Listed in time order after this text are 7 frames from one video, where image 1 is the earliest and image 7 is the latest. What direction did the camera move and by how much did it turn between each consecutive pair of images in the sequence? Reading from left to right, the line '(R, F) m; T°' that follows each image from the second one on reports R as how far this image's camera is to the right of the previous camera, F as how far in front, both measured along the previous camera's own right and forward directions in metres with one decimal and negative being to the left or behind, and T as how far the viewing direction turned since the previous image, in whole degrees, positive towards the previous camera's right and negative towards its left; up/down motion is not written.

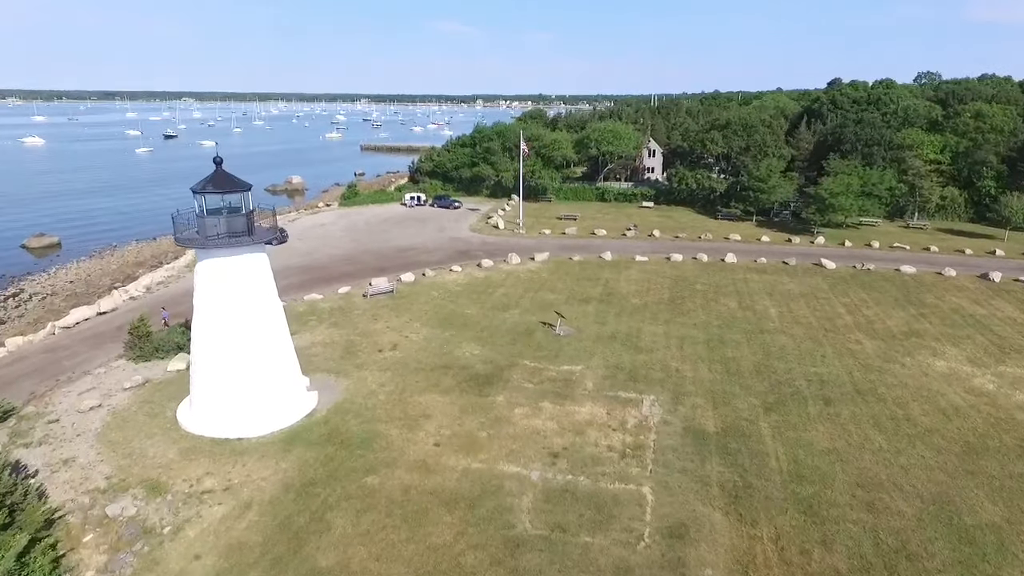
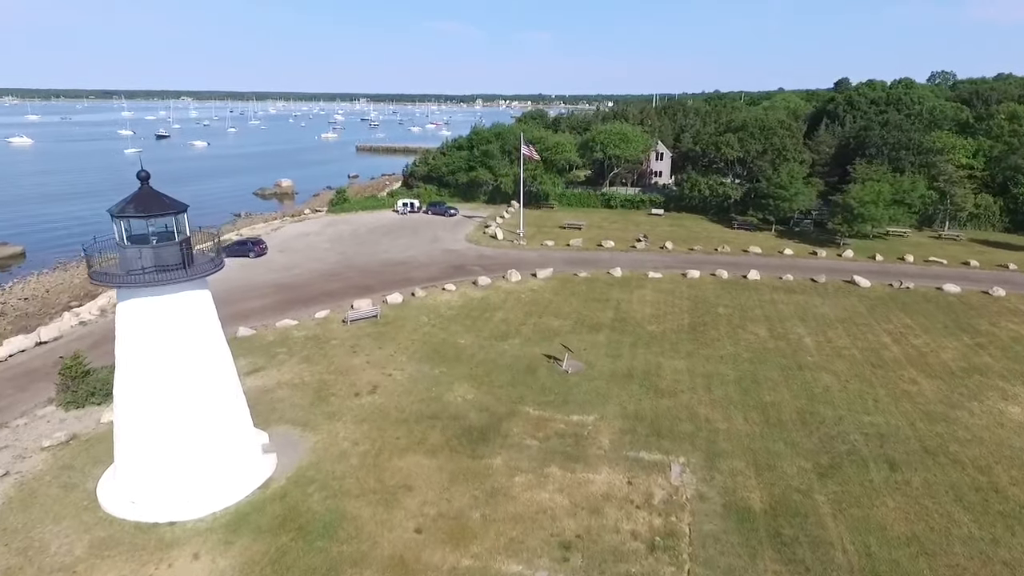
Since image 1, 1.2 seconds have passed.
(0.0, +3.8) m; 0°
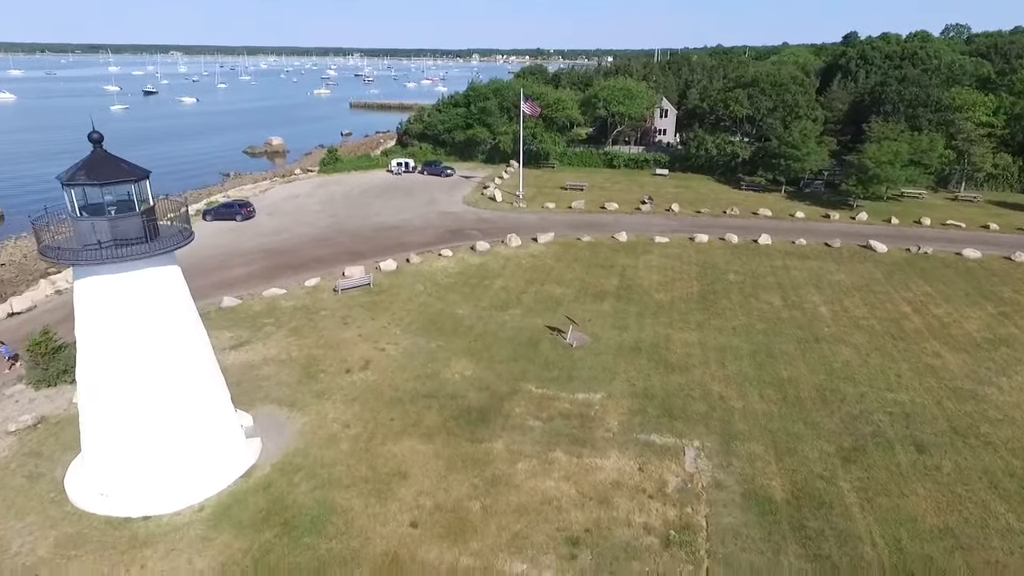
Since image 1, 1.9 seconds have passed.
(-0.1, +1.6) m; 0°
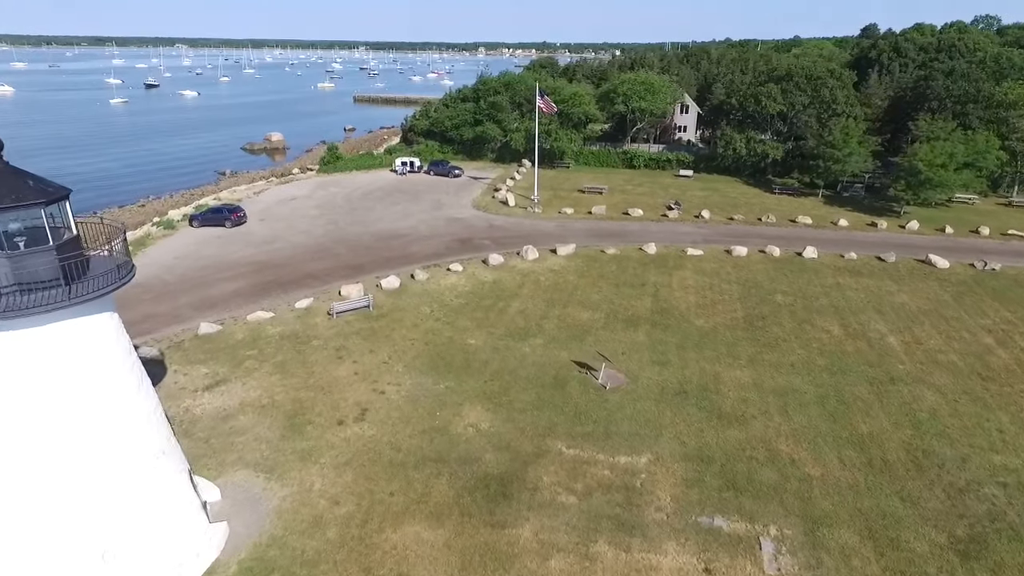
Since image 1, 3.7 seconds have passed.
(-0.6, +3.5) m; 0°
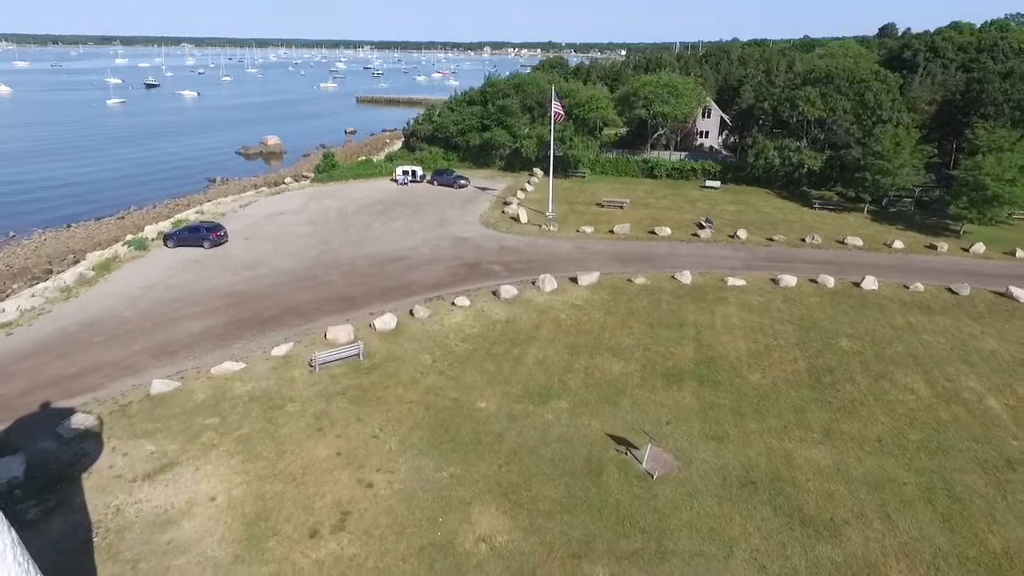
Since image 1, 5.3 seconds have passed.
(-0.5, +4.0) m; 0°
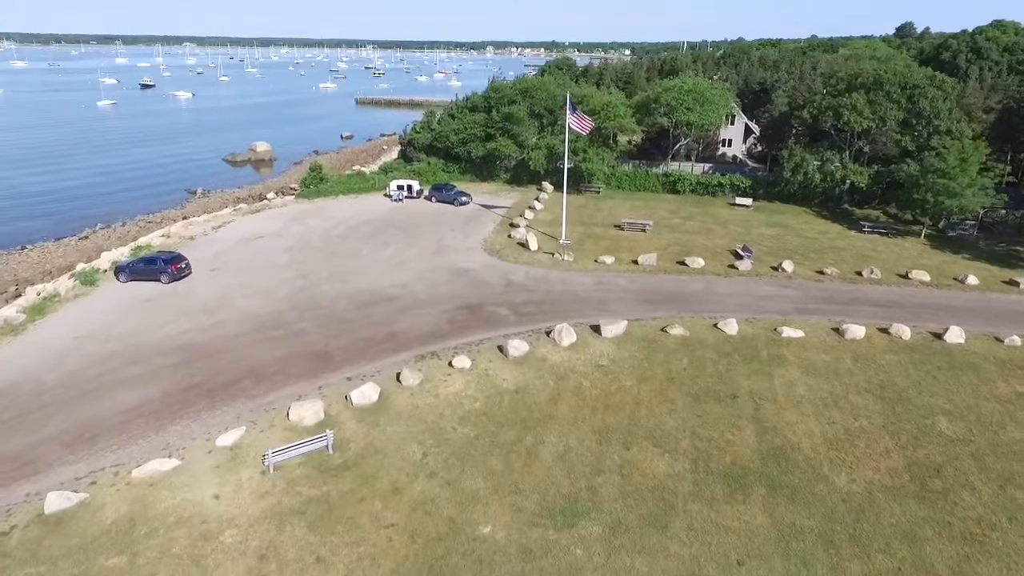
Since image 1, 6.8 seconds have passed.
(-0.3, +4.6) m; 0°
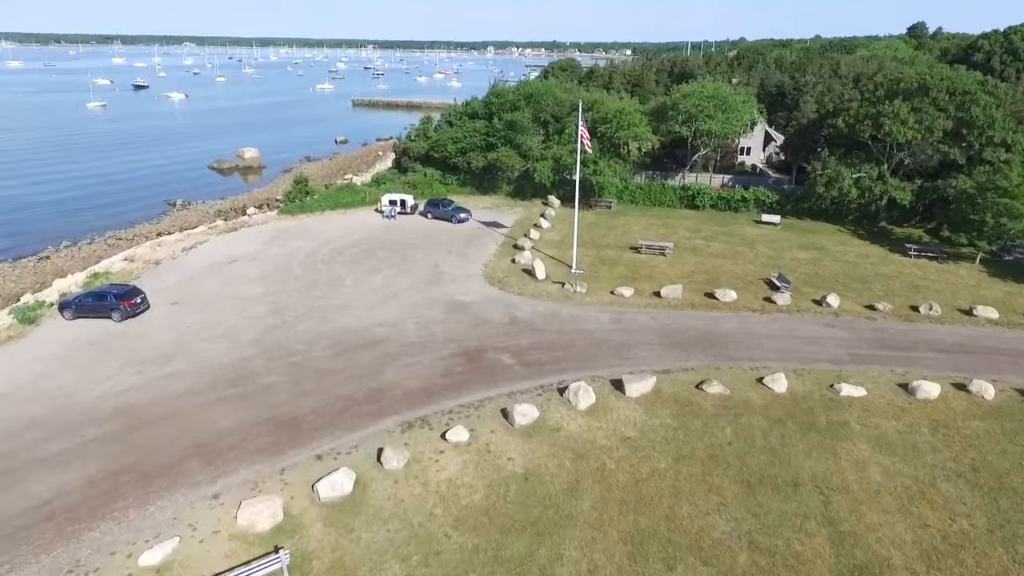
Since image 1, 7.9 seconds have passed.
(-0.2, +3.7) m; 0°
